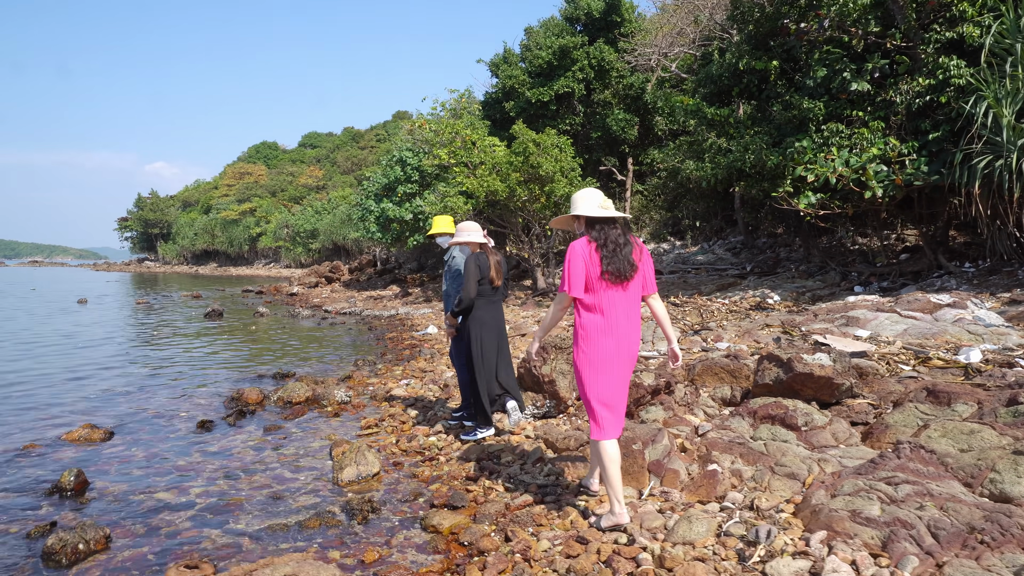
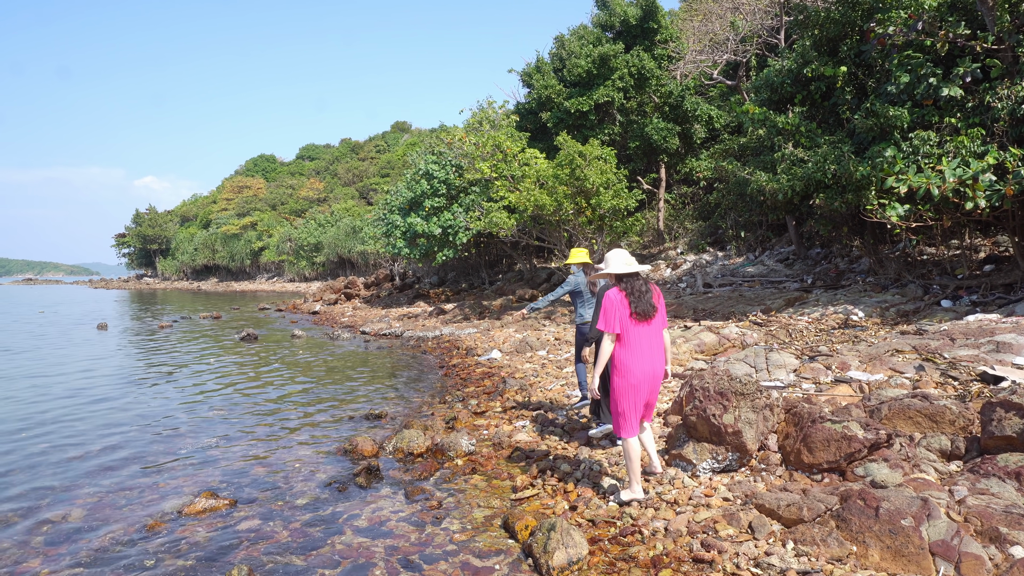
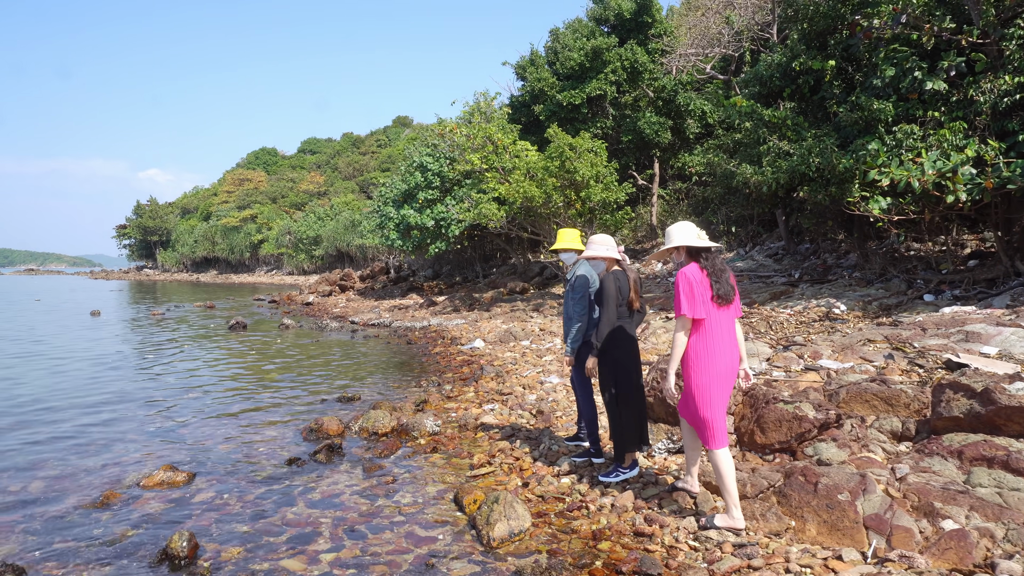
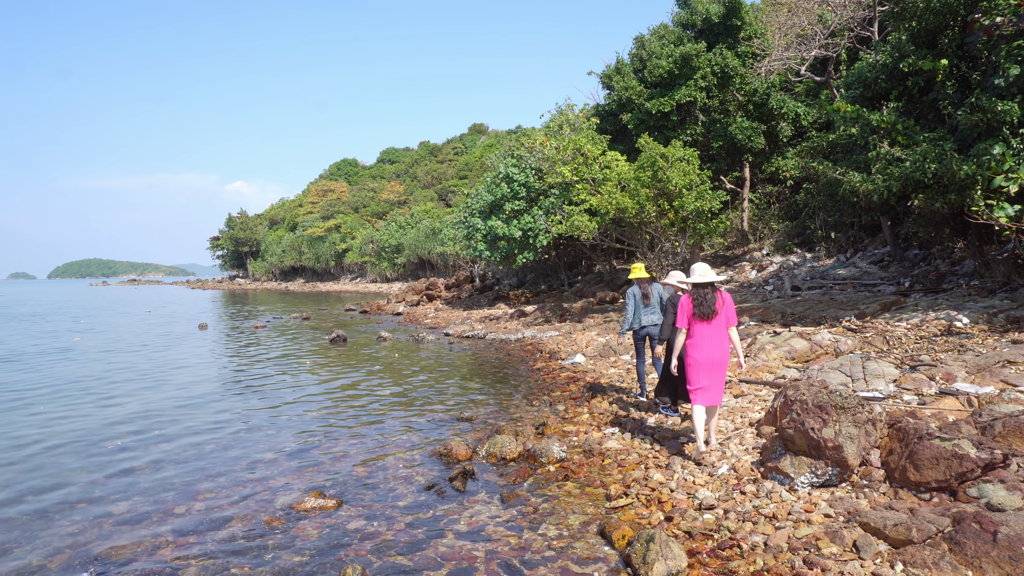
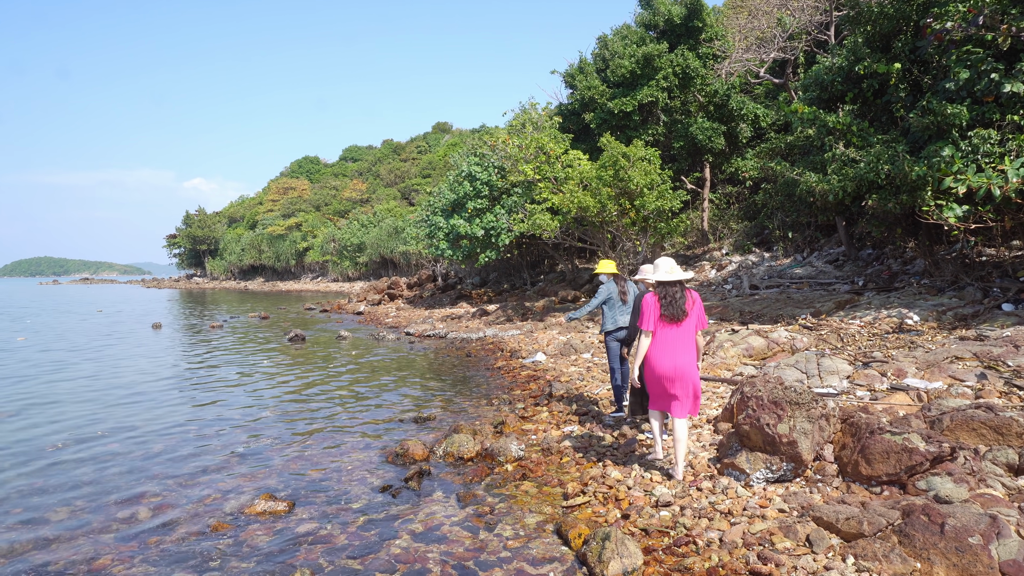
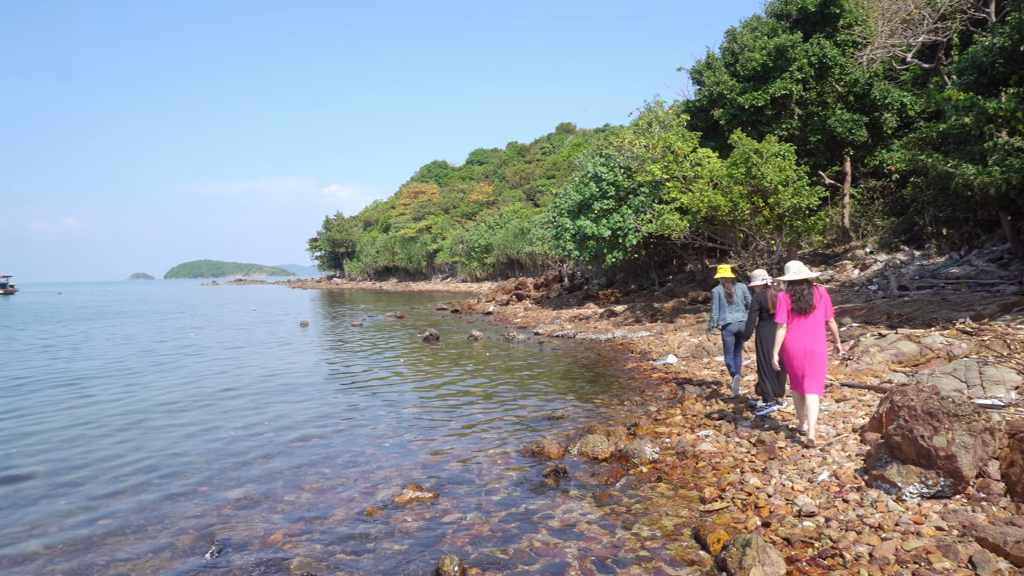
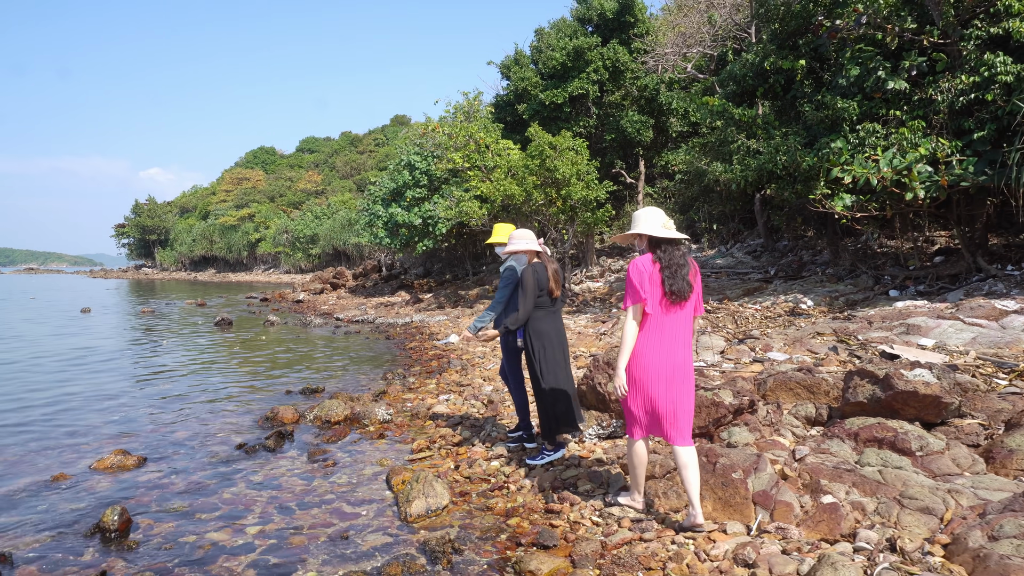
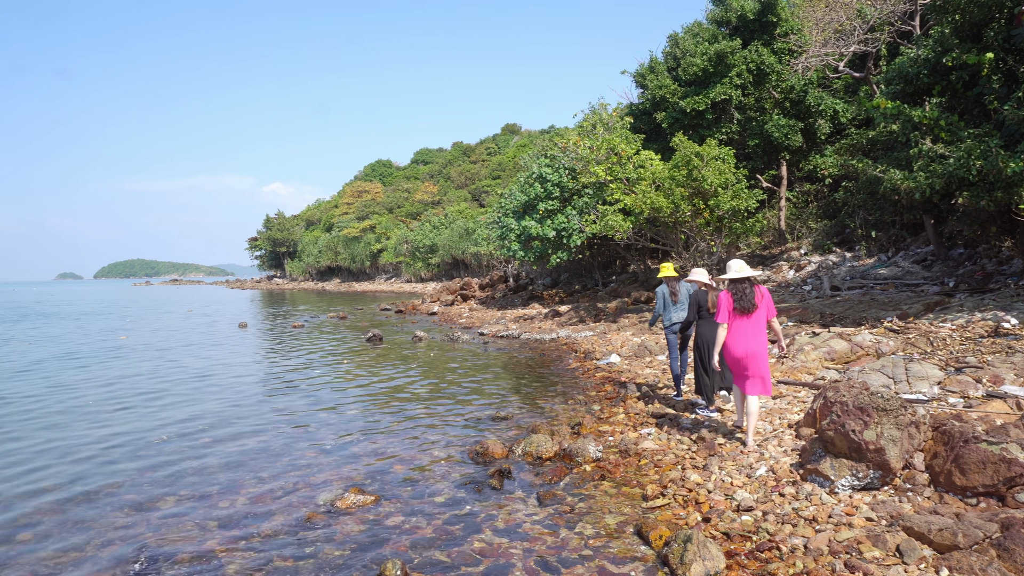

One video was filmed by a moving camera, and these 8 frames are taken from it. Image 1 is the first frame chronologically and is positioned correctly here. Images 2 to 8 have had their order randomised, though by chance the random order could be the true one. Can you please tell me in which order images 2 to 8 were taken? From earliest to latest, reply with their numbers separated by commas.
7, 3, 2, 5, 4, 8, 6
